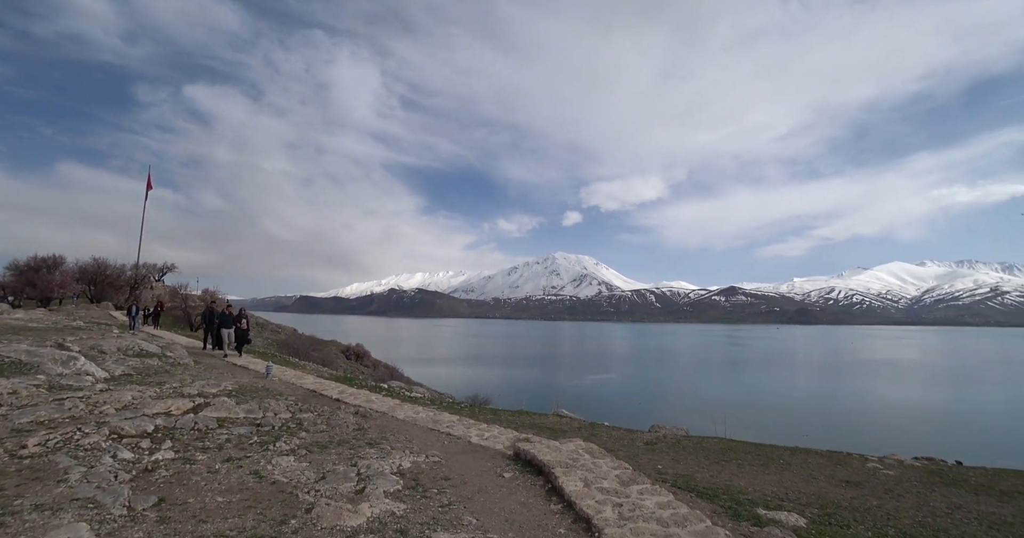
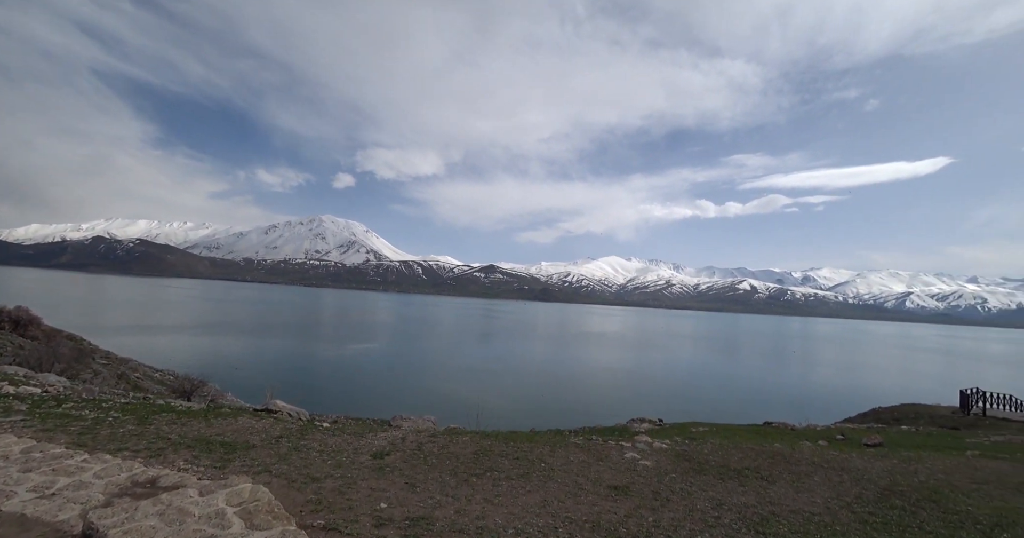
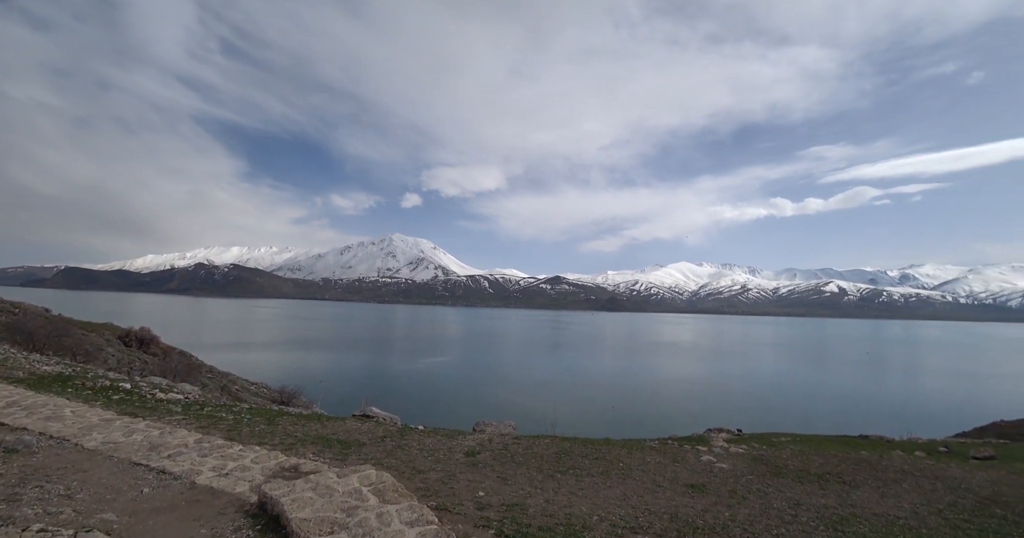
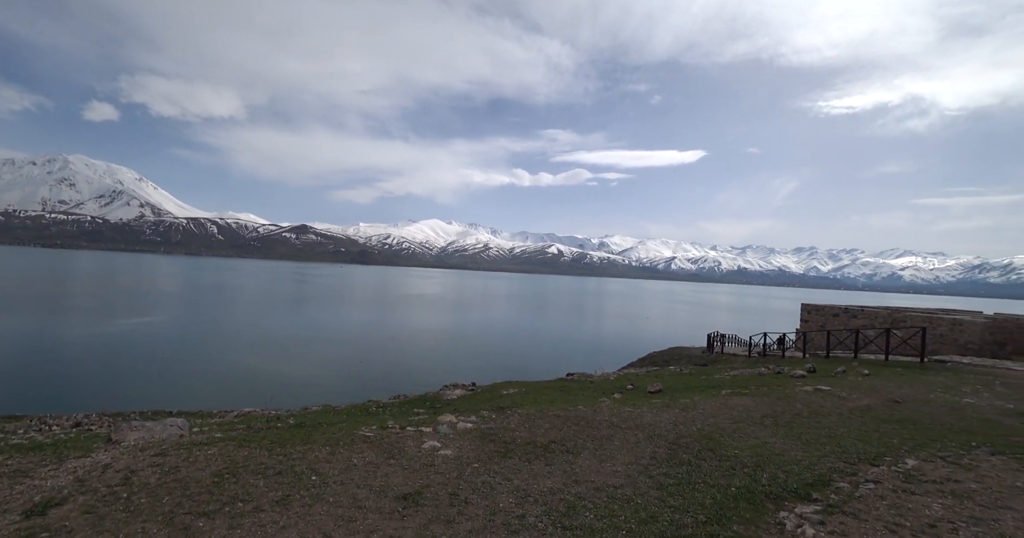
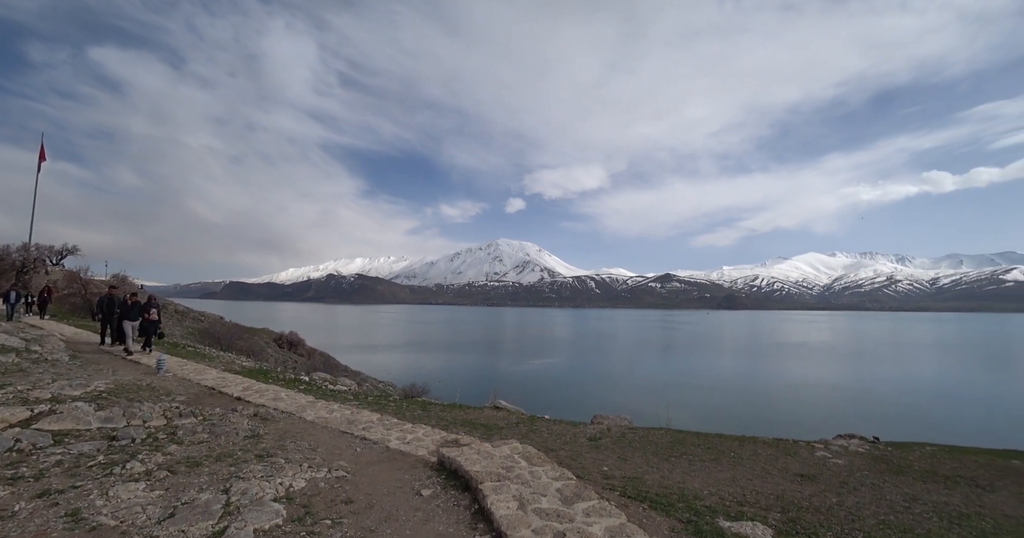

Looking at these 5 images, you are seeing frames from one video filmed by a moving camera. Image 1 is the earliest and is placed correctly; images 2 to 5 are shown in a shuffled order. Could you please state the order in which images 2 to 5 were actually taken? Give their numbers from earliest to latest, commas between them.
5, 3, 2, 4
